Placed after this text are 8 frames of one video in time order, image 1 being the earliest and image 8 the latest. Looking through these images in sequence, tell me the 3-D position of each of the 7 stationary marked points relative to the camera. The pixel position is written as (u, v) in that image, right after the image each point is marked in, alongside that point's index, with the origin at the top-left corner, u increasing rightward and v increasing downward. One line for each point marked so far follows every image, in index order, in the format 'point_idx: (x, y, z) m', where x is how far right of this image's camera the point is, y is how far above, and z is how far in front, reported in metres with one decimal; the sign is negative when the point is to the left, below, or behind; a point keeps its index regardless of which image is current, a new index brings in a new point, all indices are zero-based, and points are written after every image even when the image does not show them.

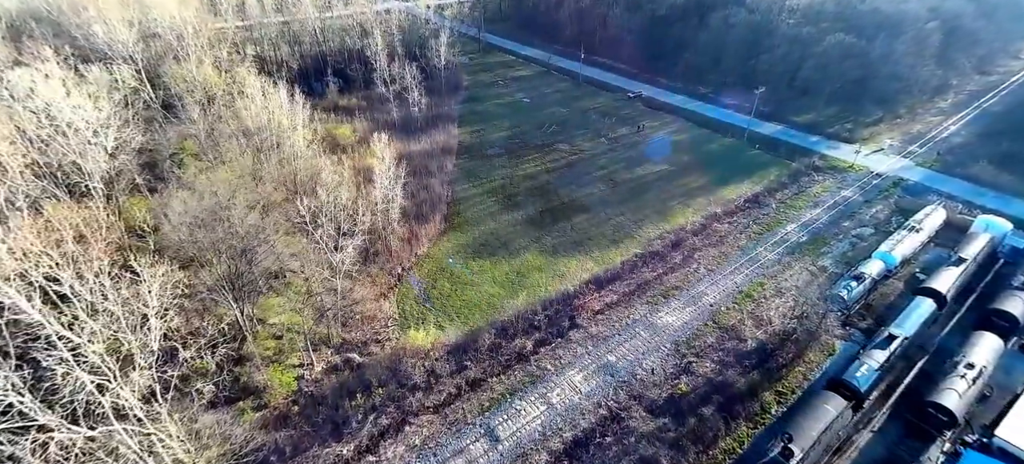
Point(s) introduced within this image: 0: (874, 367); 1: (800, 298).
0: (+13.0, -4.8, +15.5) m
1: (+13.3, -3.0, +19.9) m
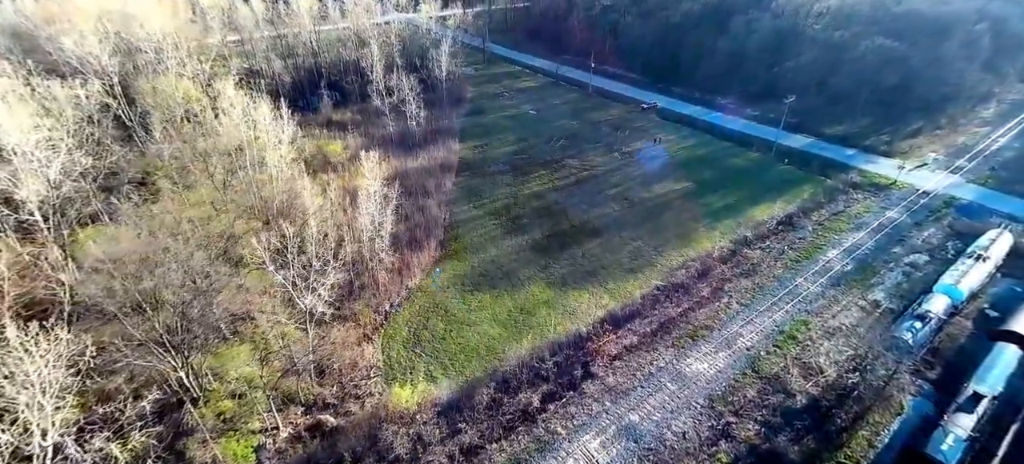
0: (+13.1, -5.9, +12.5) m
1: (+13.5, -4.3, +17.0) m
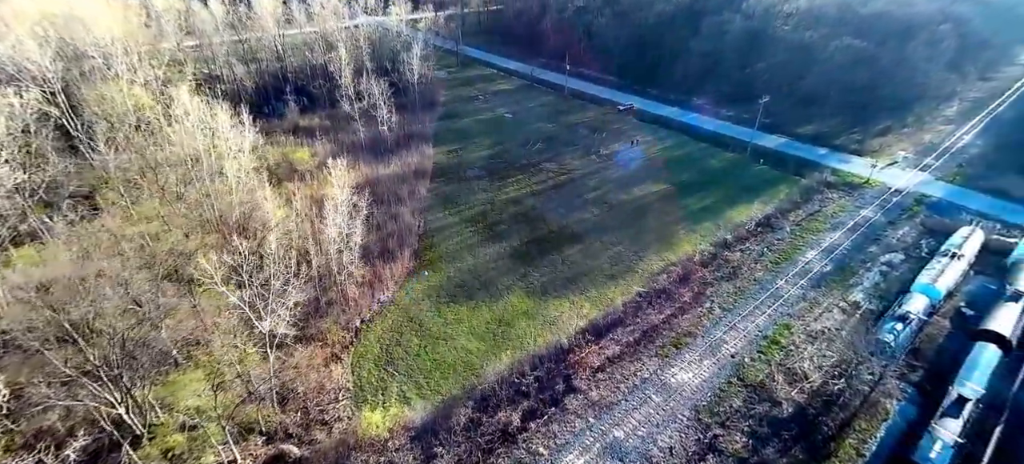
0: (+12.5, -6.0, +12.2) m
1: (+12.6, -4.4, +16.7) m
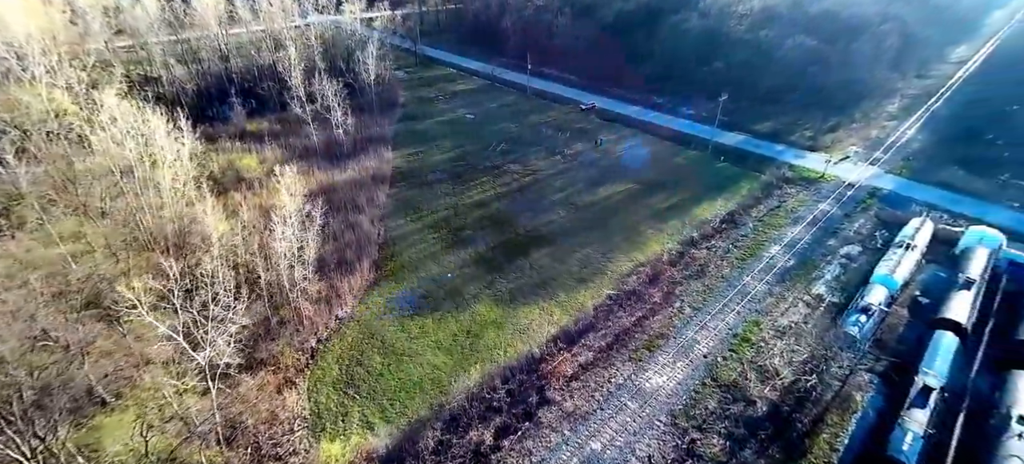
0: (+11.7, -5.8, +12.4) m
1: (+11.5, -4.2, +16.9) m
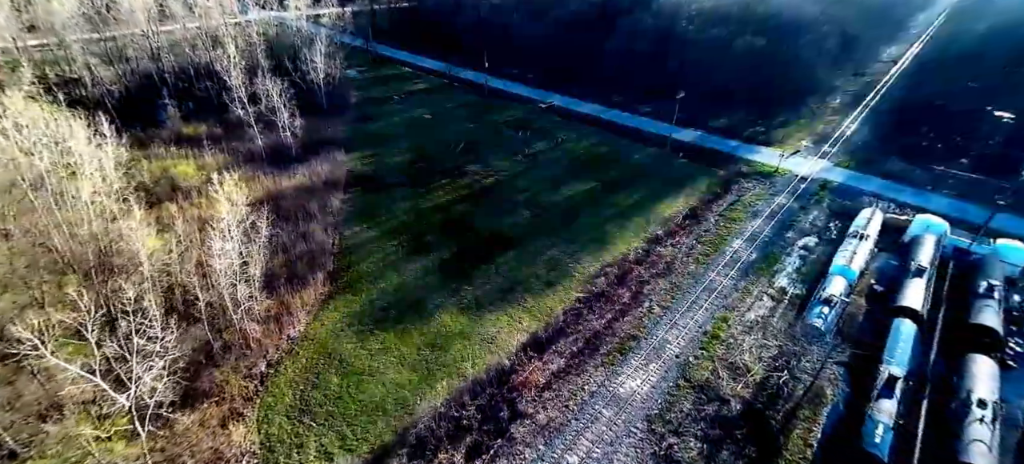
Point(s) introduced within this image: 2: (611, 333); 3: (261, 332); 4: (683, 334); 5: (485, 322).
0: (+10.9, -5.5, +12.5) m
1: (+10.2, -4.0, +17.0) m
2: (+4.0, -4.1, +17.5) m
3: (-9.8, -3.8, +16.8) m
4: (+6.8, -4.1, +17.3) m
5: (-1.1, -3.8, +18.1) m
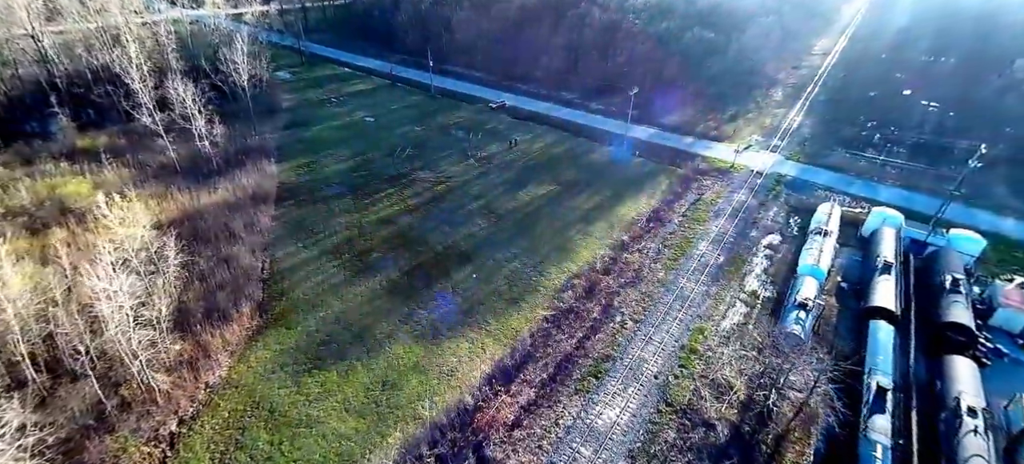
0: (+10.1, -5.6, +11.7) m
1: (+8.8, -4.1, +16.0) m
2: (+2.6, -4.5, +16.0) m
3: (-11.1, -4.9, +13.9) m
4: (+5.4, -4.4, +16.0) m
5: (-2.6, -4.4, +16.0) m
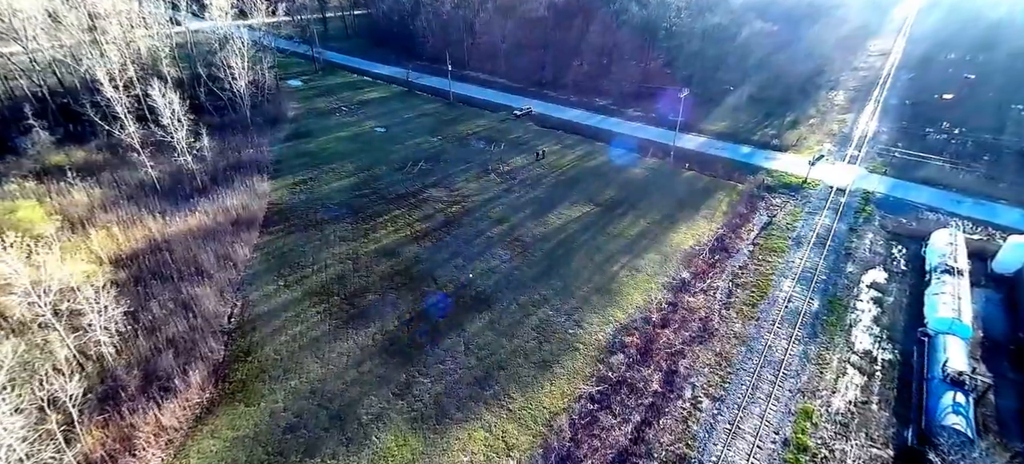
0: (+10.7, -6.9, +6.6) m
1: (+9.7, -5.4, +11.1) m
2: (+3.5, -5.8, +11.3) m
3: (-10.3, -6.1, +10.0) m
4: (+6.3, -5.7, +11.2) m
5: (-1.7, -5.7, +11.6) m
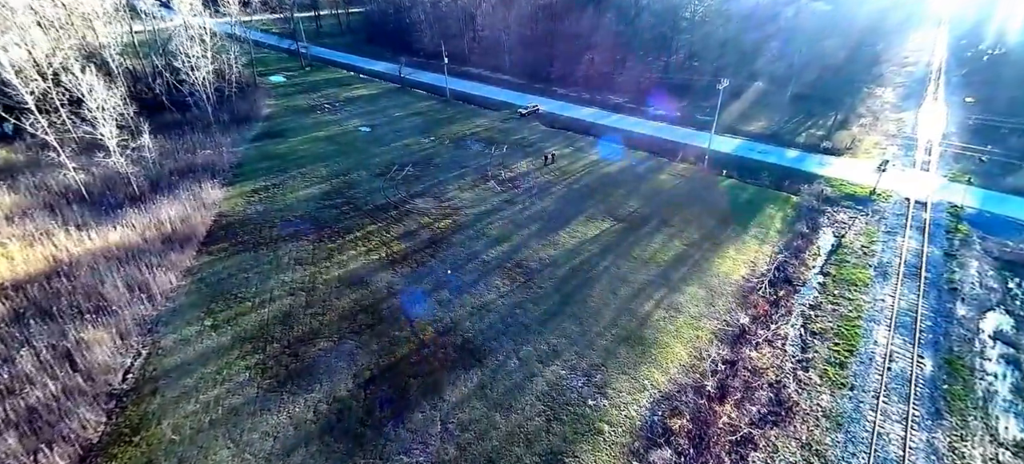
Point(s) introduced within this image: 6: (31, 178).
0: (+10.4, -7.6, +2.1) m
1: (+9.5, -6.2, +6.6) m
2: (+3.3, -6.6, +6.9) m
3: (-10.5, -6.8, +5.8) m
4: (+6.1, -6.5, +6.8) m
5: (-1.9, -6.4, +7.3) m
6: (-21.0, +2.4, +19.0) m
